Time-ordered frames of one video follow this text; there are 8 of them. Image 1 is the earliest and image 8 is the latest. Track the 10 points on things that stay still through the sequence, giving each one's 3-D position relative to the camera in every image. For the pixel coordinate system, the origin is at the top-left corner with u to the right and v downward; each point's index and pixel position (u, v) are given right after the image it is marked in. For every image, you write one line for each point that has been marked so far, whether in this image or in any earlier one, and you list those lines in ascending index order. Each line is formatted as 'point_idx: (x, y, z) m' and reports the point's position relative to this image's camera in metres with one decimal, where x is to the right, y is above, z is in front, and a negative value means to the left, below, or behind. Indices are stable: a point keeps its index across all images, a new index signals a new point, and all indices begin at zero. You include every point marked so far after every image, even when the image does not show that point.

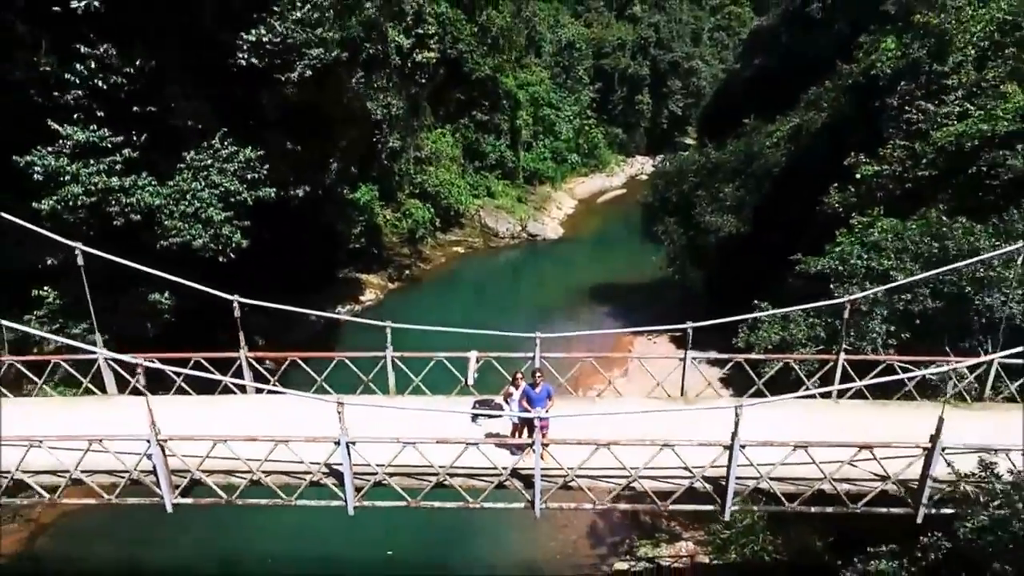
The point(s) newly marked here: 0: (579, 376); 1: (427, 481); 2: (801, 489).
0: (+1.3, -1.8, +11.1) m
1: (-0.8, -1.9, +5.3) m
2: (+2.7, -1.9, +5.2) m
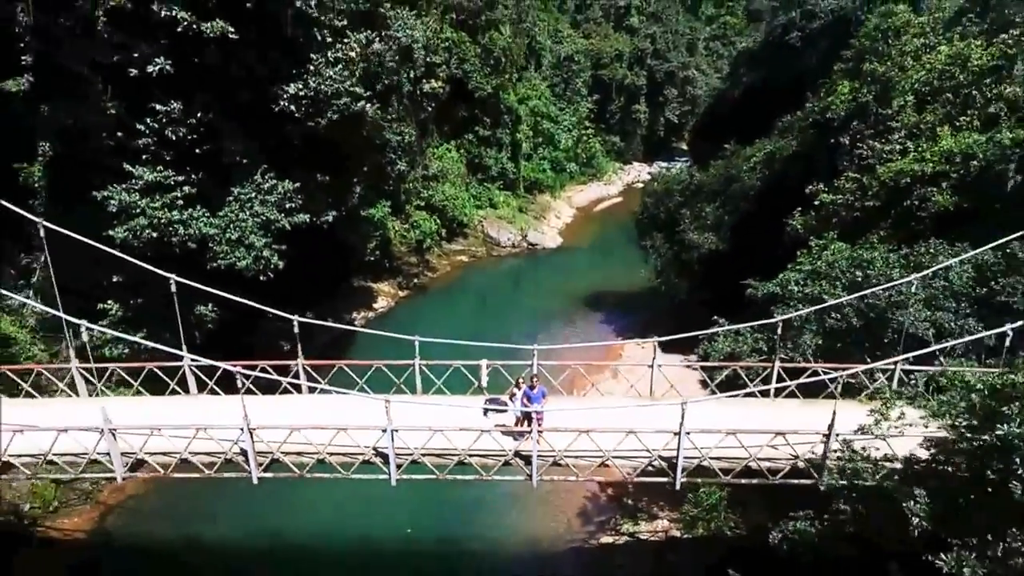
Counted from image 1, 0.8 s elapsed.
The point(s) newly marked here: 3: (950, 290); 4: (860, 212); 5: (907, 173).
0: (+1.4, -2.1, +12.6) m
1: (-0.8, -2.2, +6.9) m
2: (+2.8, -2.2, +6.7) m
3: (+6.6, 0.0, +7.7) m
4: (+7.3, +1.6, +10.7) m
5: (+7.6, +2.2, +9.9) m
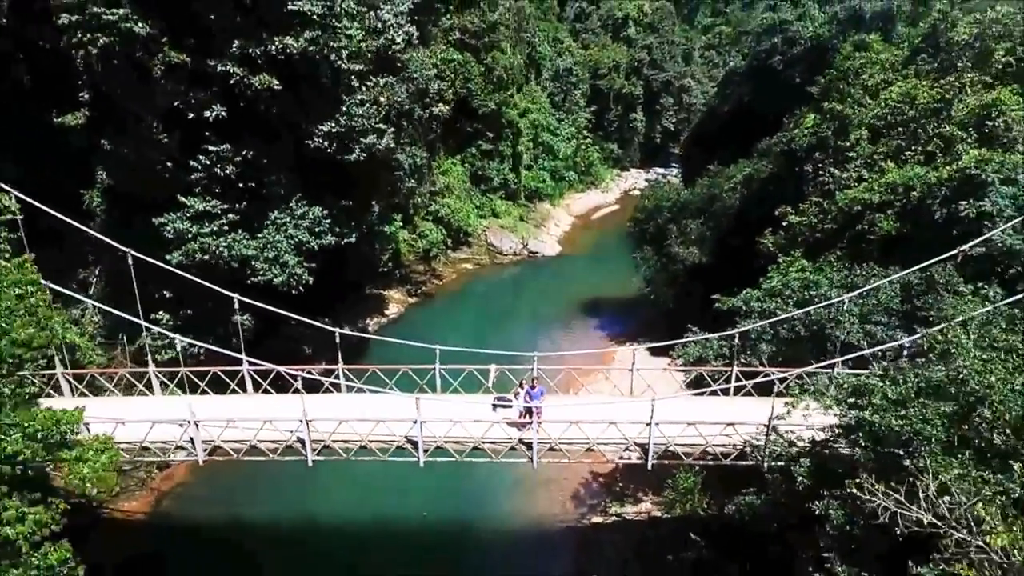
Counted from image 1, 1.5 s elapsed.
0: (+1.4, -2.4, +14.1) m
1: (-0.7, -2.5, +8.4) m
2: (+2.8, -2.5, +8.2) m
3: (+6.6, -0.3, +9.3) m
4: (+7.3, +1.3, +12.2) m
5: (+7.6, +1.9, +11.4) m
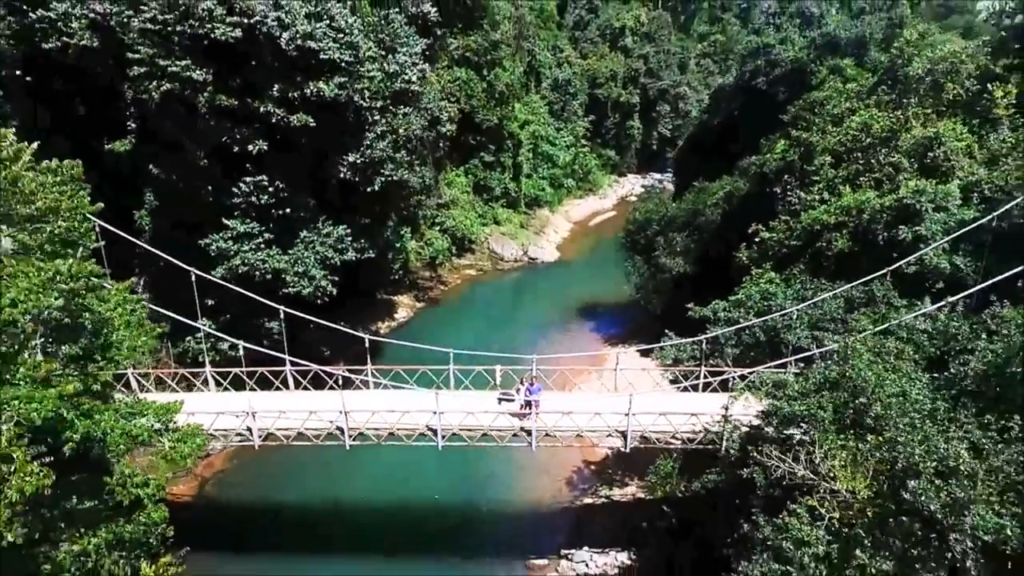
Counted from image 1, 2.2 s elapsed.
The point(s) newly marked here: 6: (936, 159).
0: (+1.5, -2.6, +15.8) m
1: (-0.6, -2.8, +10.0) m
2: (+2.9, -2.8, +9.9) m
3: (+6.7, -0.6, +10.9) m
4: (+7.4, +1.1, +13.9) m
5: (+7.7, +1.6, +13.1) m
6: (+10.4, +3.2, +12.7) m
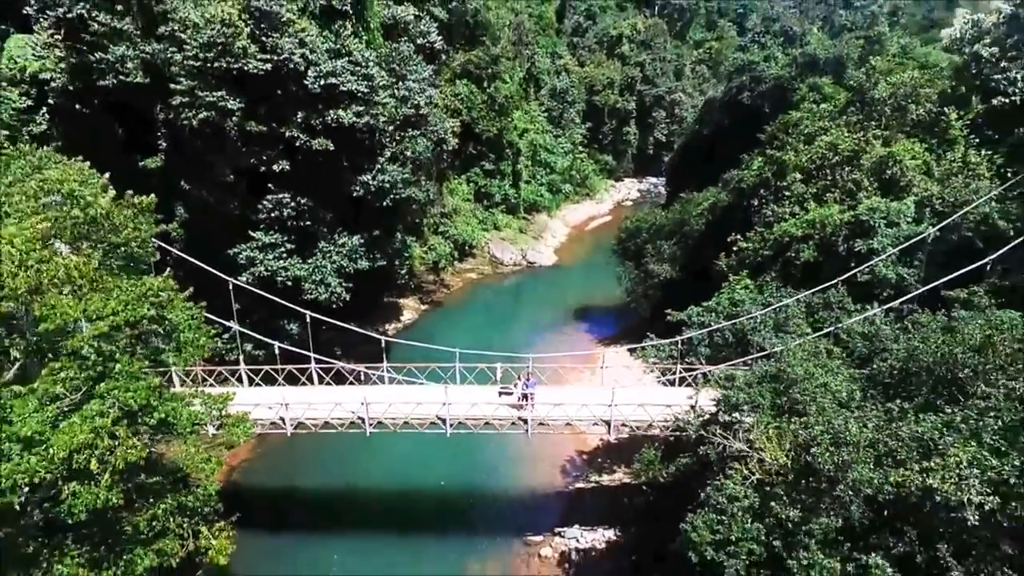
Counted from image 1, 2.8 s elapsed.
0: (+1.5, -2.8, +17.2) m
1: (-0.7, -2.9, +11.5) m
2: (+2.9, -3.0, +11.3) m
3: (+6.6, -0.8, +12.4) m
4: (+7.3, +0.9, +15.3) m
5: (+7.7, +1.5, +14.5) m
6: (+10.4, +3.0, +14.1) m
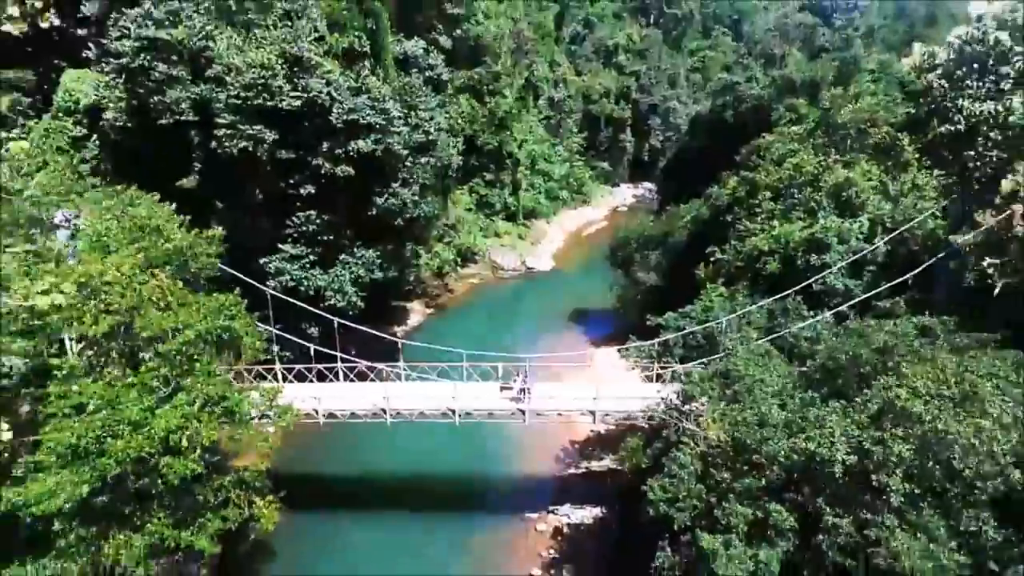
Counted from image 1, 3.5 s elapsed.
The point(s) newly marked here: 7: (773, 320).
0: (+1.4, -3.1, +19.1) m
1: (-0.7, -3.2, +13.3) m
2: (+2.9, -3.2, +13.2) m
3: (+6.6, -1.0, +14.2) m
4: (+7.3, +0.6, +17.2) m
5: (+7.6, +1.2, +16.4) m
6: (+10.4, +2.8, +16.0) m
7: (+7.1, -0.9, +14.0) m
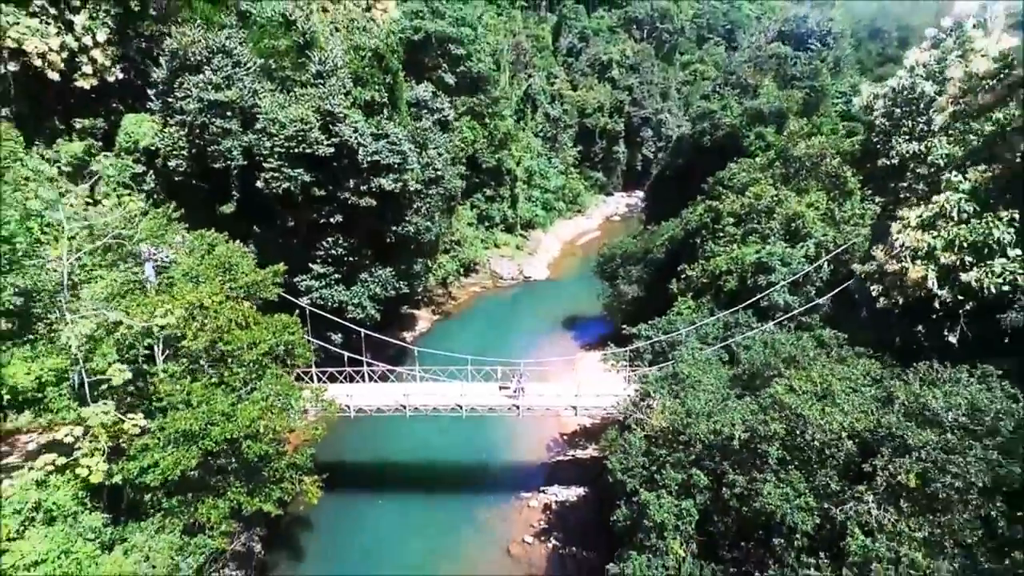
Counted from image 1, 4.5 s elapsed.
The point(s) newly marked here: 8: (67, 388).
0: (+1.3, -3.6, +21.9) m
1: (-0.8, -3.7, +16.1) m
2: (+2.8, -3.7, +16.0) m
3: (+6.5, -1.5, +17.0) m
4: (+7.2, +0.1, +20.0) m
5: (+7.5, +0.7, +19.2) m
6: (+10.3, +2.2, +18.8) m
7: (+7.0, -1.4, +16.8) m
8: (-9.5, -2.1, +11.0) m
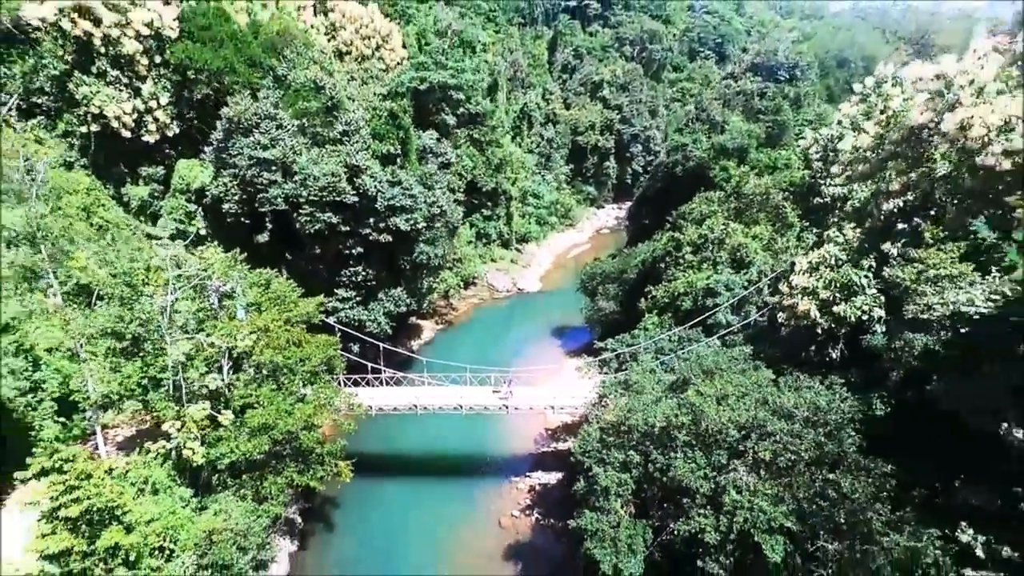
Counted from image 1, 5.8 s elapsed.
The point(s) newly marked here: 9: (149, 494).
0: (+1.0, -4.4, +25.6) m
1: (-1.1, -4.6, +19.9) m
2: (+2.4, -4.6, +19.7) m
3: (+6.2, -2.4, +20.8) m
4: (+6.9, -0.7, +23.7) m
5: (+7.2, -0.1, +22.9) m
6: (+9.9, +1.4, +22.5) m
7: (+6.6, -2.2, +20.6) m
8: (-9.8, -3.0, +14.8) m
9: (-9.9, -5.6, +14.2) m
